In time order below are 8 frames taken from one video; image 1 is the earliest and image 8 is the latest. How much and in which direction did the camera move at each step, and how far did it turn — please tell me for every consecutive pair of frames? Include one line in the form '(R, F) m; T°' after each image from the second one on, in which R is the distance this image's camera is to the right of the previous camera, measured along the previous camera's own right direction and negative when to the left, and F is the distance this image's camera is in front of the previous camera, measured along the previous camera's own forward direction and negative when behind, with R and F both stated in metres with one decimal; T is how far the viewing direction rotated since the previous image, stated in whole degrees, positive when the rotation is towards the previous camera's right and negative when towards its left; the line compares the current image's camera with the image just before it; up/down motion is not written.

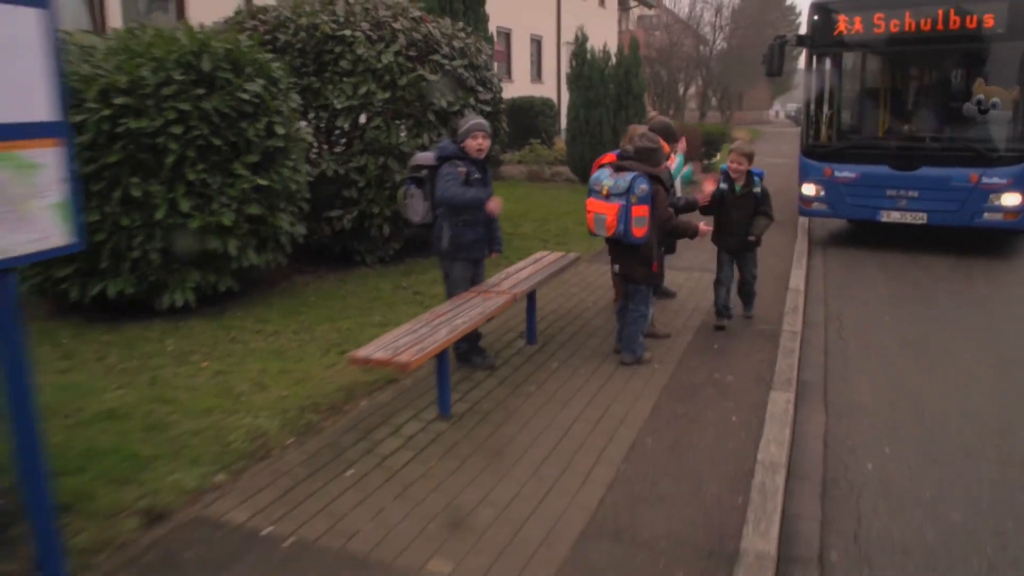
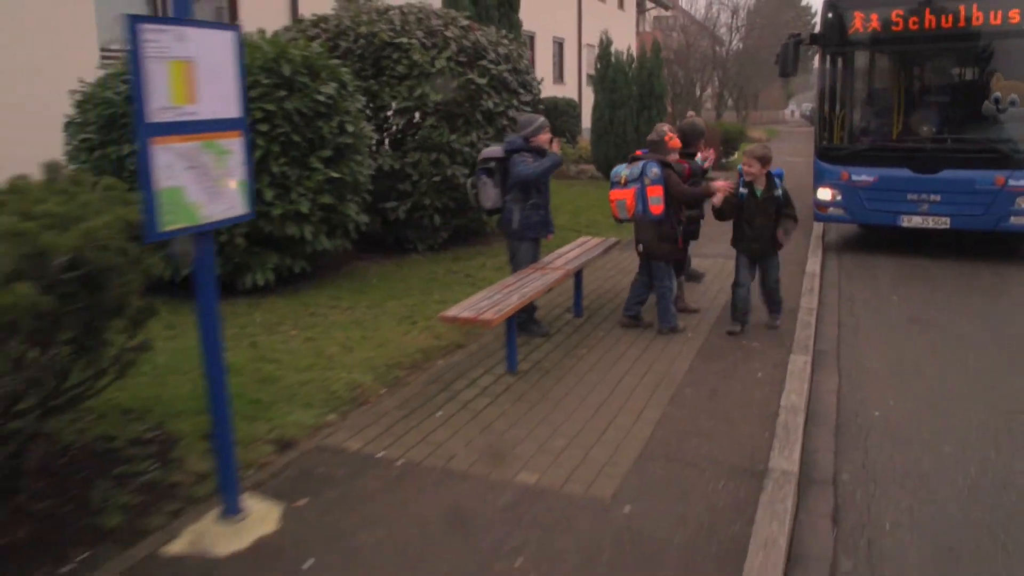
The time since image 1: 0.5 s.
(-0.3, -0.7) m; -1°
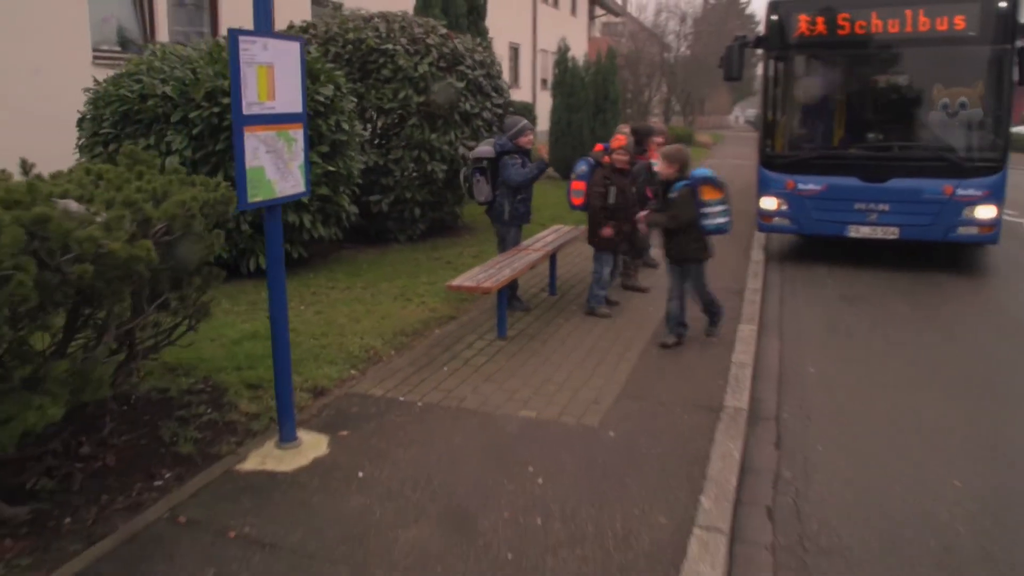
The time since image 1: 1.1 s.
(-0.3, -0.8) m; +3°
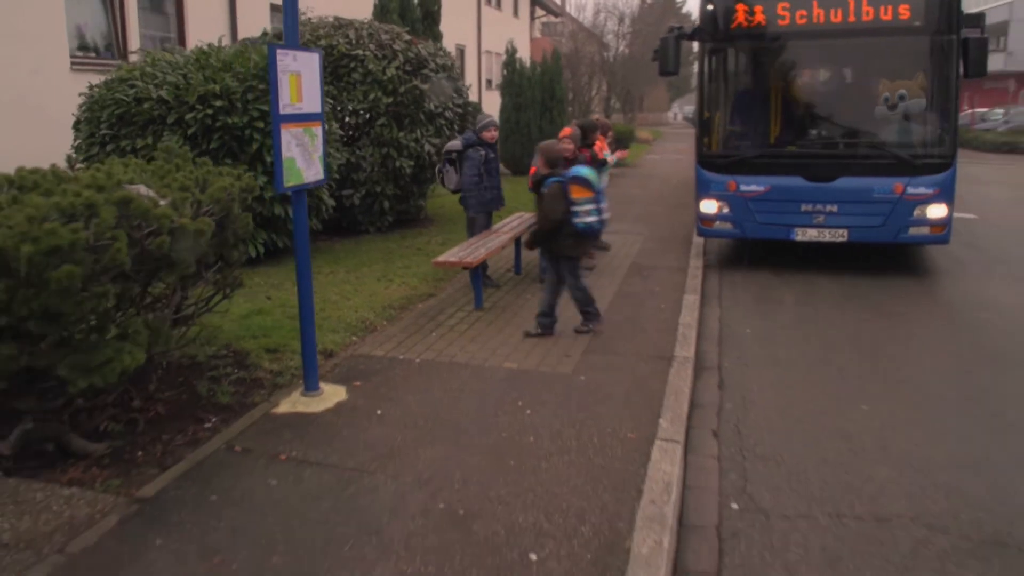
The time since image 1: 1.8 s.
(-0.2, -0.8) m; +4°
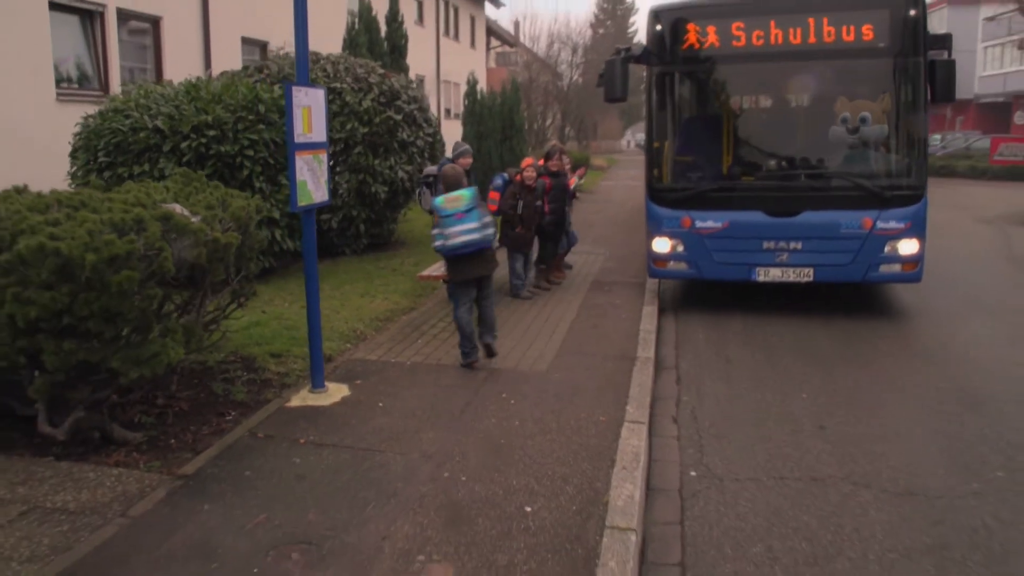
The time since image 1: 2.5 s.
(-0.2, -0.7) m; +3°
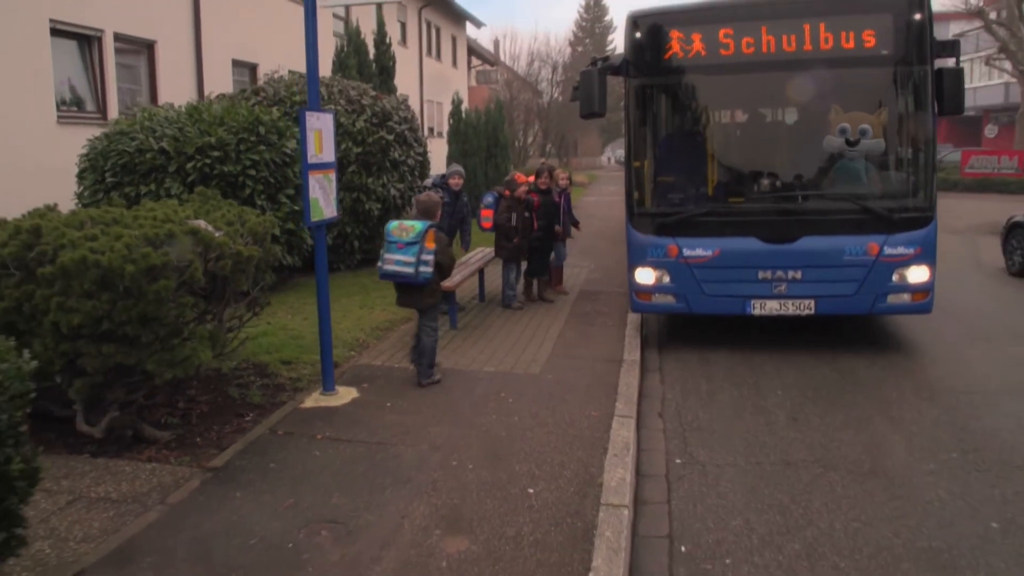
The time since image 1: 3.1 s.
(-0.1, -0.4) m; +1°
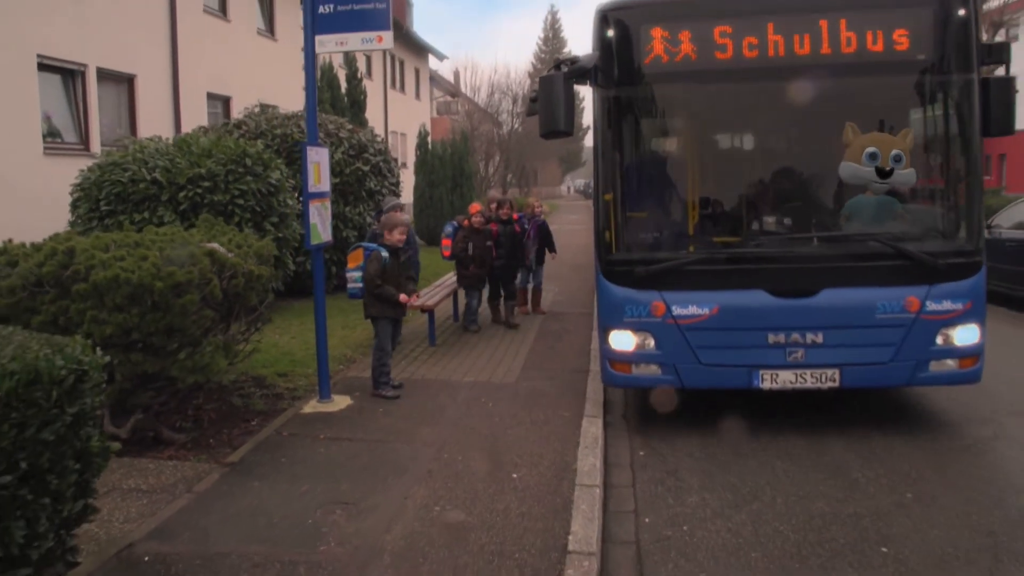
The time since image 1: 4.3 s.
(-0.1, -0.7) m; +3°
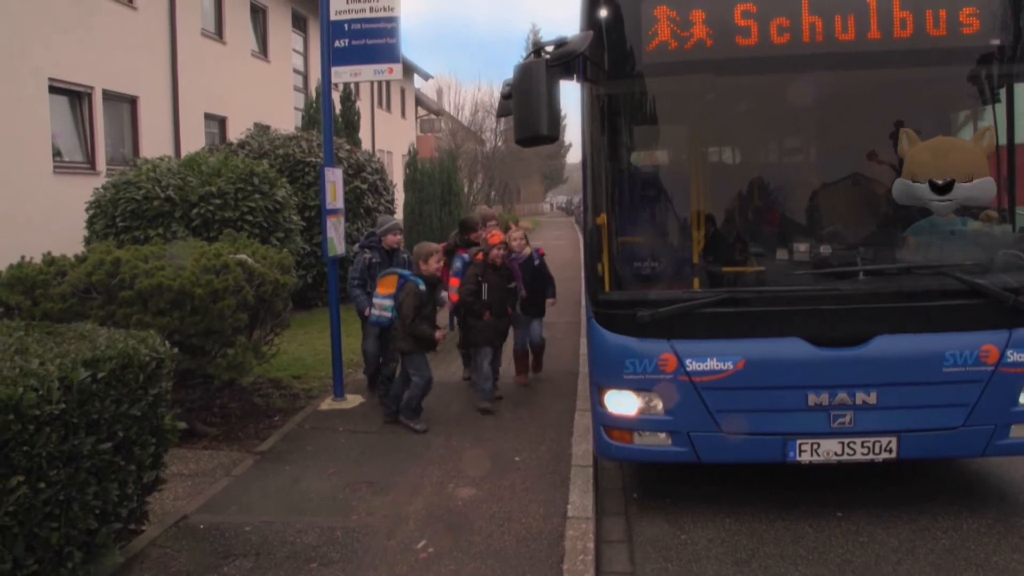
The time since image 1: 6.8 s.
(-0.1, -0.7) m; +1°
